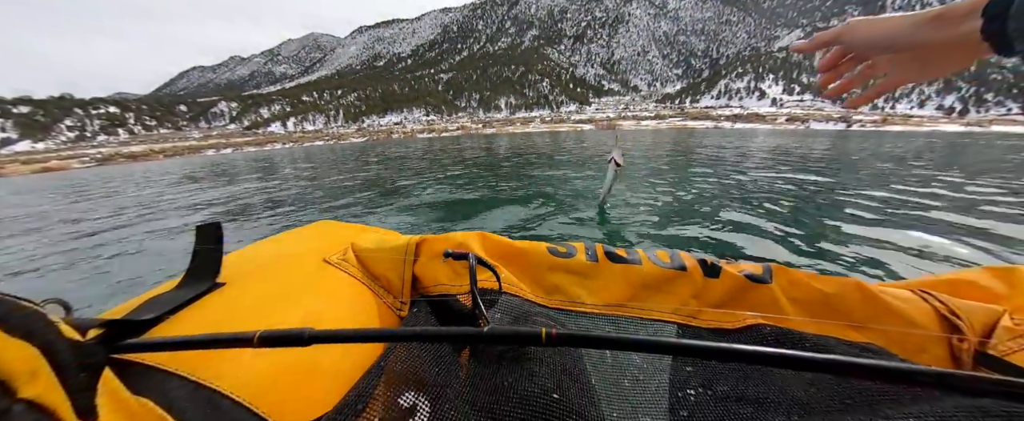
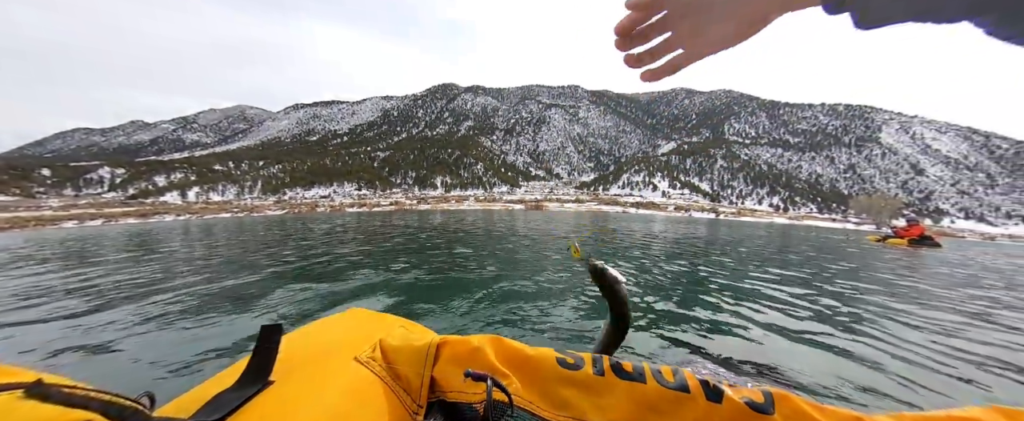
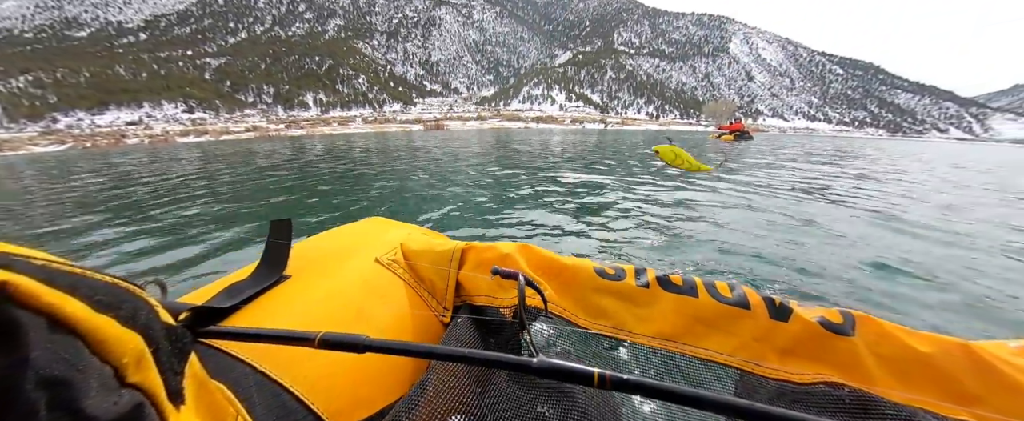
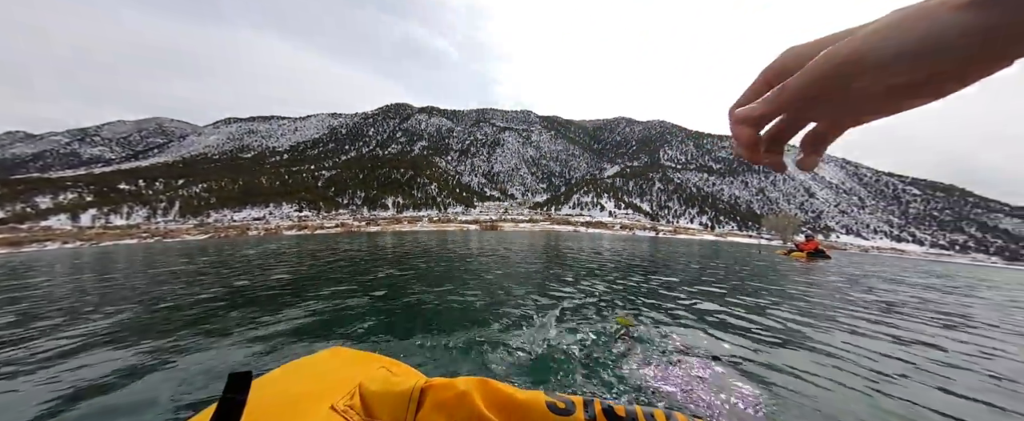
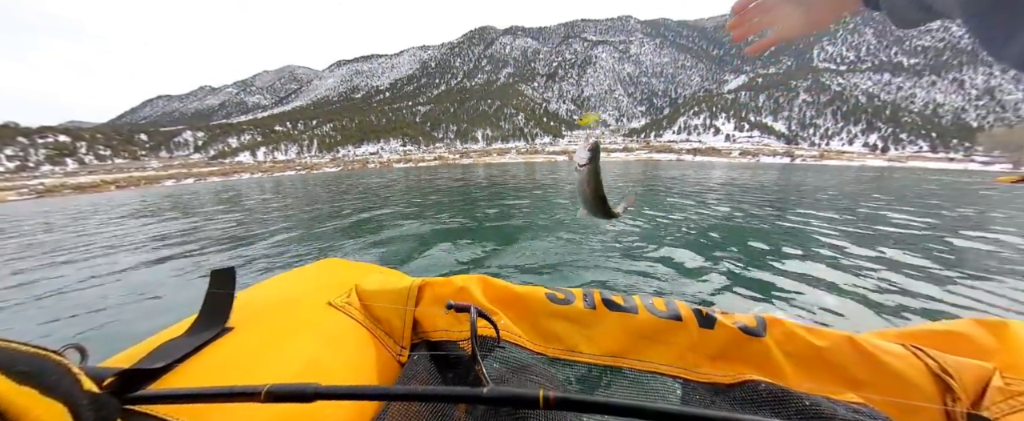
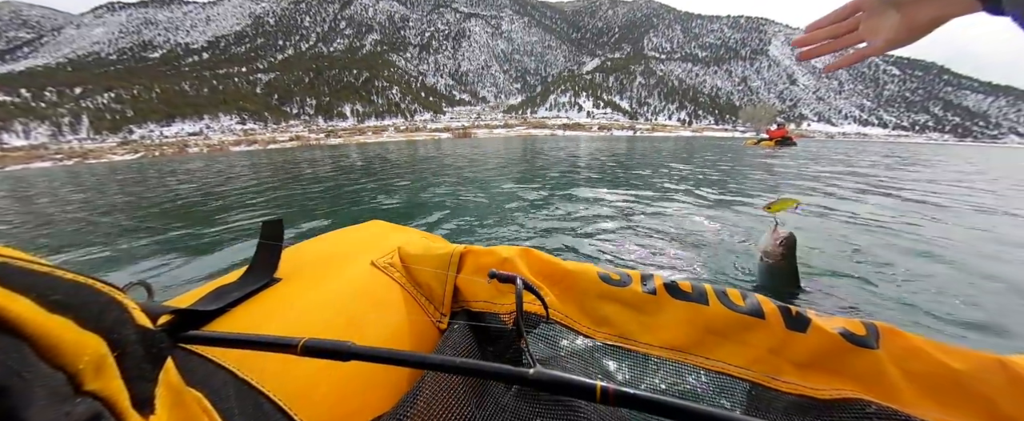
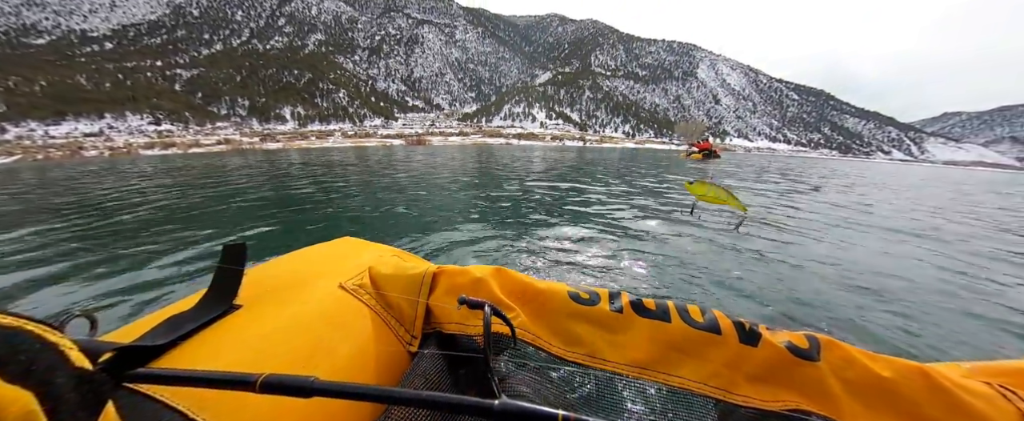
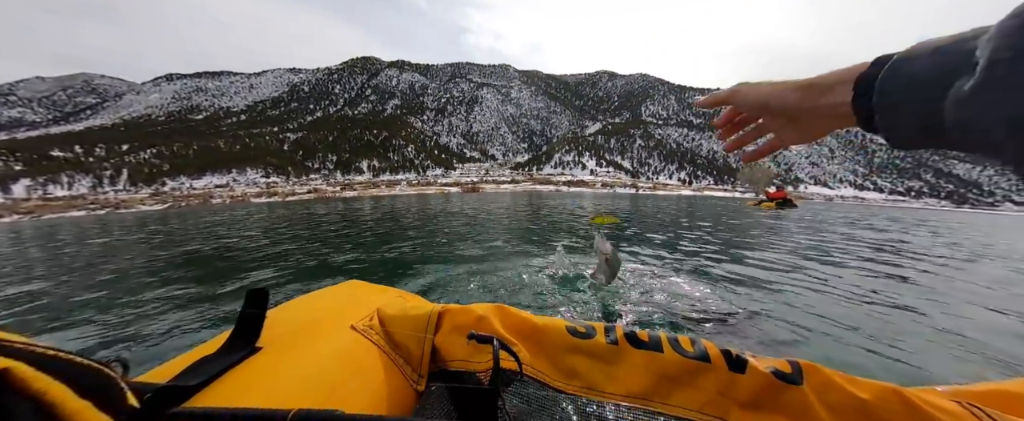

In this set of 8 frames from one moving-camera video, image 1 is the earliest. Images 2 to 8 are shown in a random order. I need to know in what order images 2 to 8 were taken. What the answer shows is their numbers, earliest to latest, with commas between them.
5, 2, 4, 8, 6, 3, 7
